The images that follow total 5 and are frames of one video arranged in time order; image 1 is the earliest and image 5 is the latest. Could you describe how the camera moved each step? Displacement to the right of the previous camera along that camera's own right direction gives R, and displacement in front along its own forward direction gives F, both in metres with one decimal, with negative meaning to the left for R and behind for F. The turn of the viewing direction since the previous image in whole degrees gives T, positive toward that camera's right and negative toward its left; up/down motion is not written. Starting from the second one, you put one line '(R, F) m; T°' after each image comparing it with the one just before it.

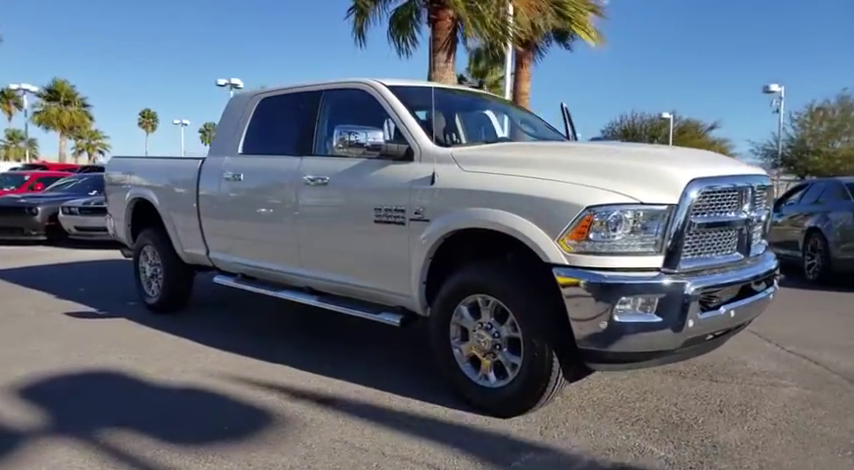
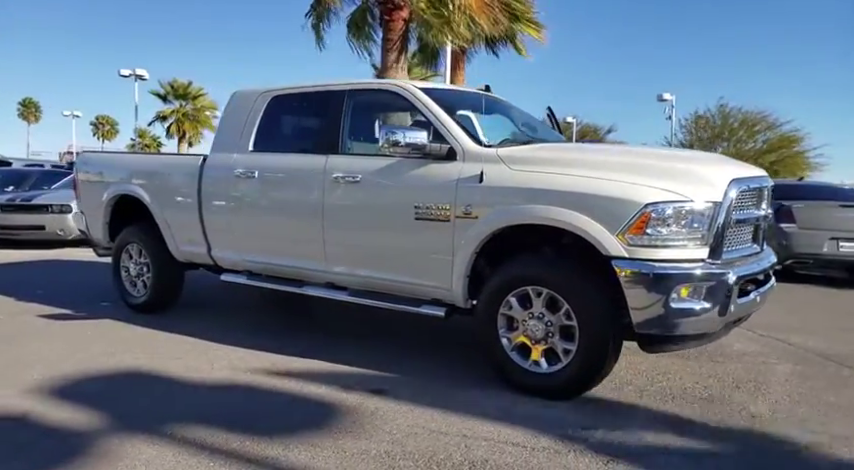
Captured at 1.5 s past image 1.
(-0.9, -0.1) m; +8°
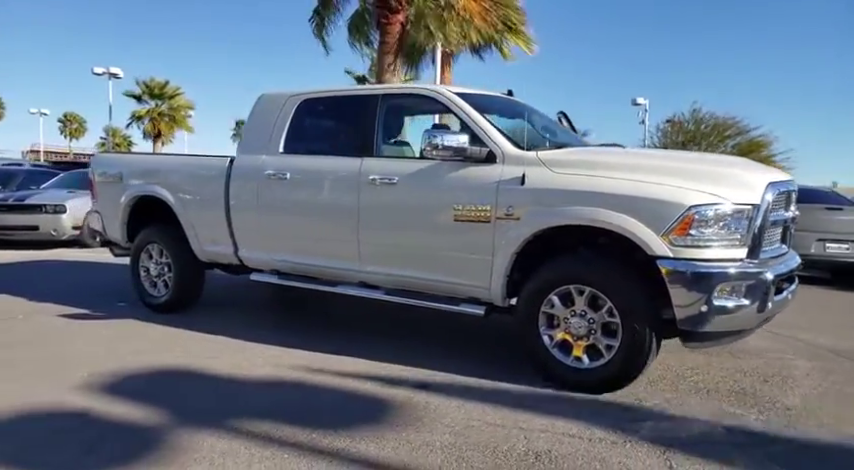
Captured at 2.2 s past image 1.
(-0.5, -0.1) m; +2°
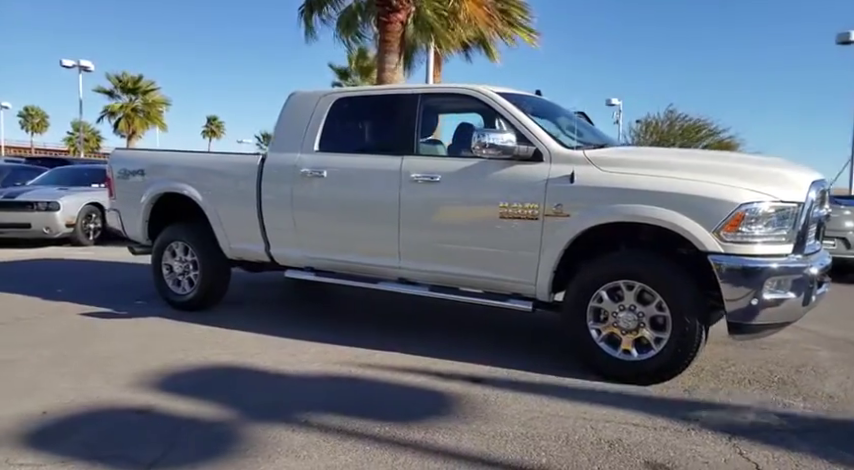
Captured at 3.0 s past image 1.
(-0.5, -0.1) m; +2°
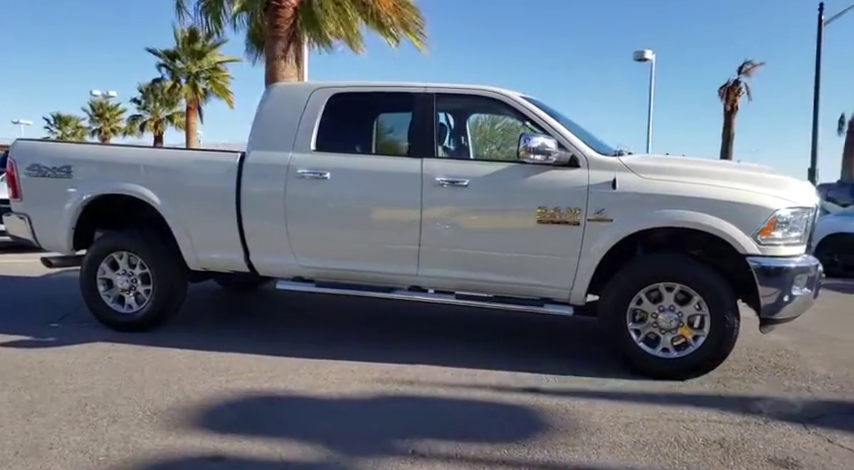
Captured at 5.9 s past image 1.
(-1.5, +0.4) m; +16°
